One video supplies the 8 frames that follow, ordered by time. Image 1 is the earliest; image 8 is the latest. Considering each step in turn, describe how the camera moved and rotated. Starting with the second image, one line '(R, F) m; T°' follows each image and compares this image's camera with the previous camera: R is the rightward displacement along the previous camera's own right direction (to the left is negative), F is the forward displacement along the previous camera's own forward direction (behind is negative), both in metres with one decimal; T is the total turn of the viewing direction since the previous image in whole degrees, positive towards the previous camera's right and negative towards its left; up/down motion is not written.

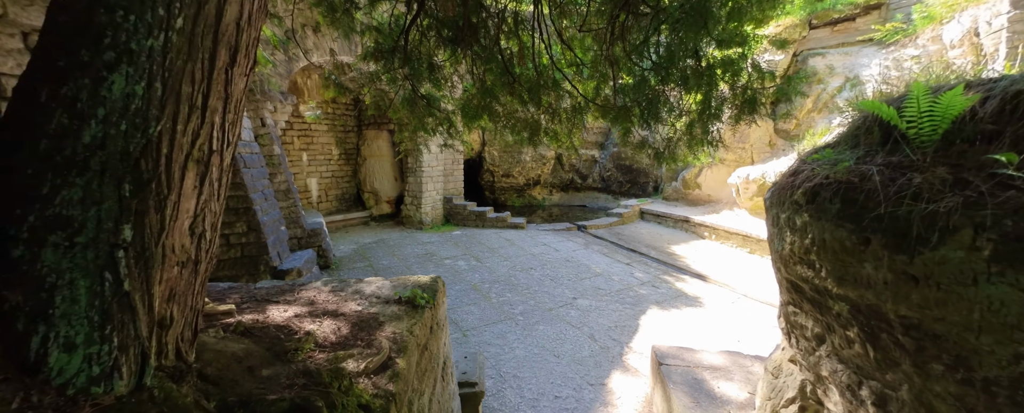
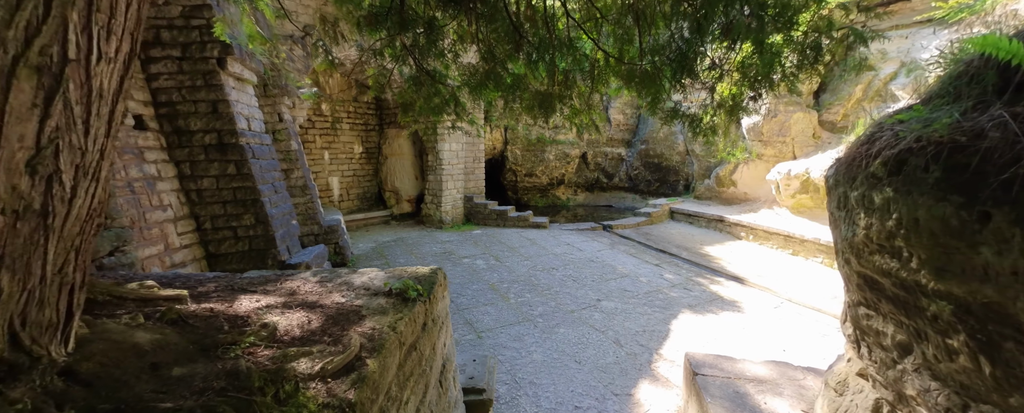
(+0.1, +0.3) m; -4°
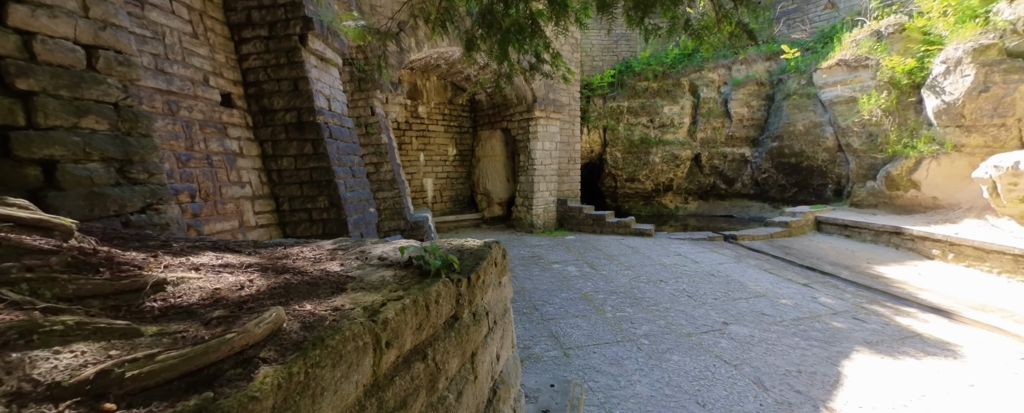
(0.0, +0.7) m; -14°
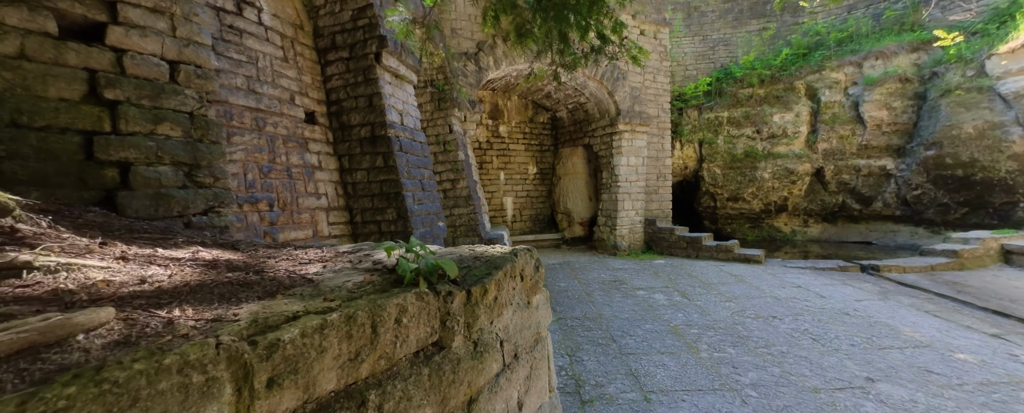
(+0.1, +0.3) m; -13°
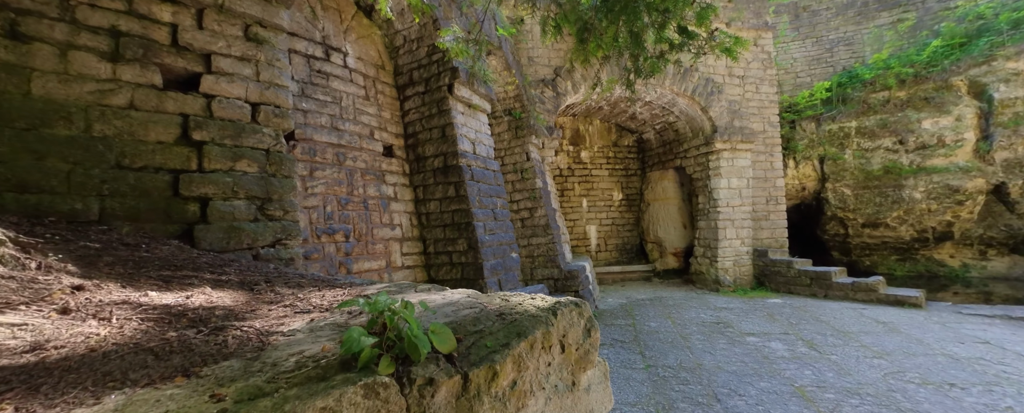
(+0.1, +0.3) m; -13°
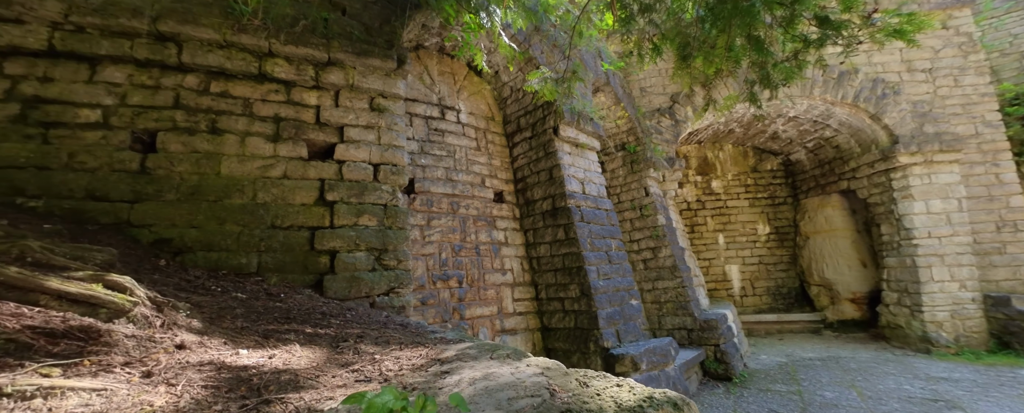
(+0.1, +0.1) m; -18°
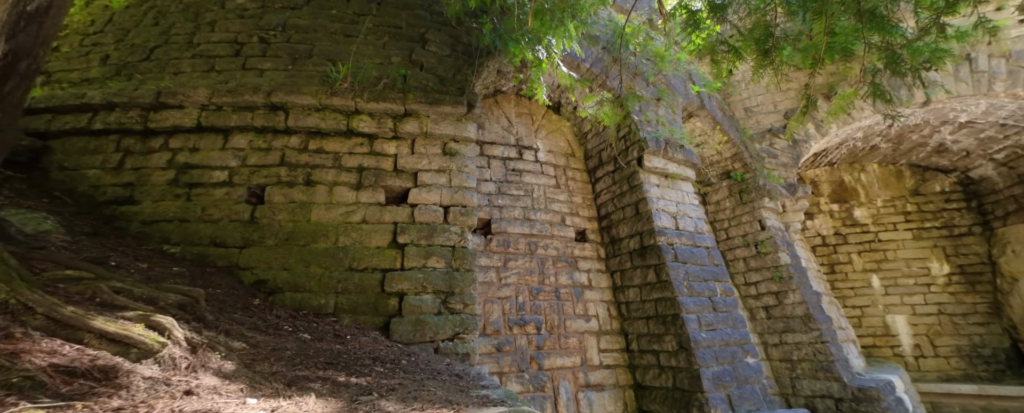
(+0.2, +0.2) m; -15°
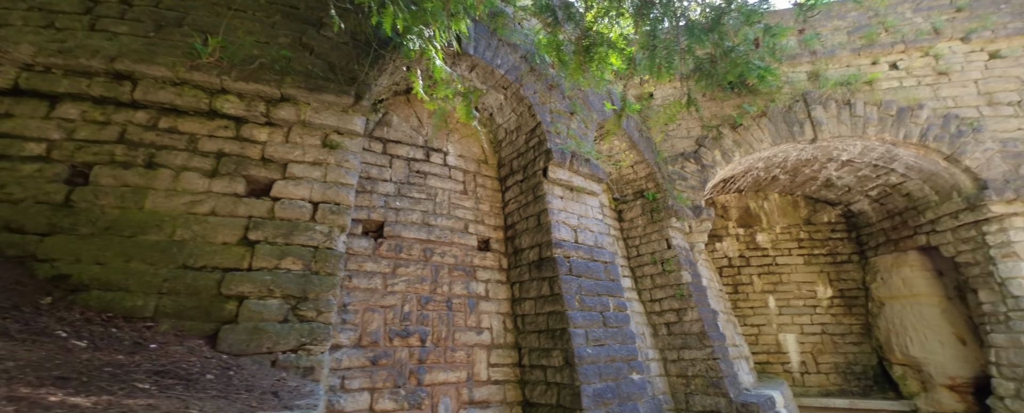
(+0.4, +0.1) m; +7°
